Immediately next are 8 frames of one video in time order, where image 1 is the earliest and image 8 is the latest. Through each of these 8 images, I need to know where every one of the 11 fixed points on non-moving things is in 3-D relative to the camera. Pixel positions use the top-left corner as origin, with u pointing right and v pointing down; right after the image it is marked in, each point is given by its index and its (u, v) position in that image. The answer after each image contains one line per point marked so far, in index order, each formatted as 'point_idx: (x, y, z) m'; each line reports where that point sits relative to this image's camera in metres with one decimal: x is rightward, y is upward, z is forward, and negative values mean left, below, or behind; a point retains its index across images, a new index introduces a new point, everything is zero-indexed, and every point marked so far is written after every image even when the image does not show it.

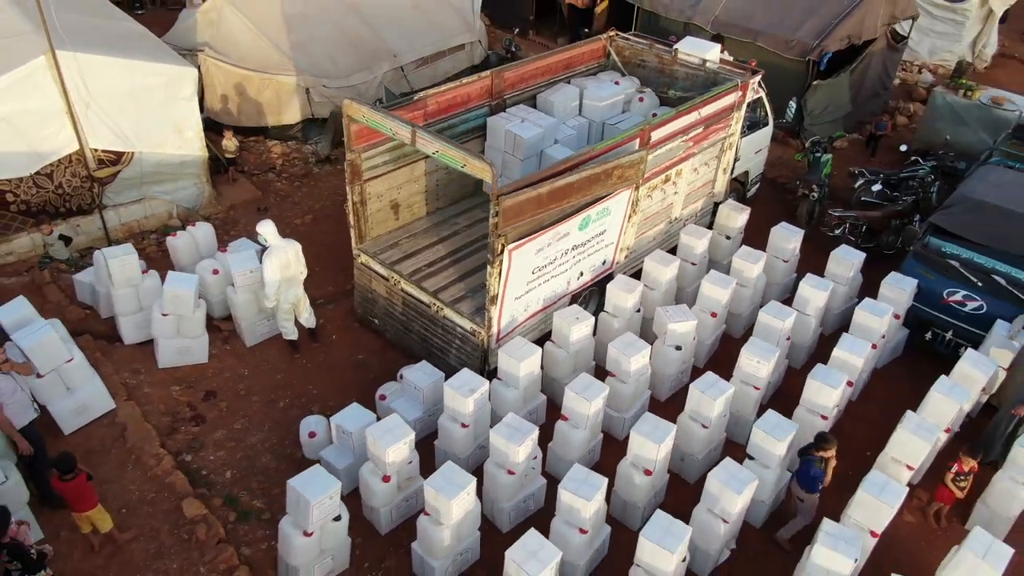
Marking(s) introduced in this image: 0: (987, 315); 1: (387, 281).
0: (+4.2, -0.2, +7.0) m
1: (-1.1, +0.1, +6.8) m
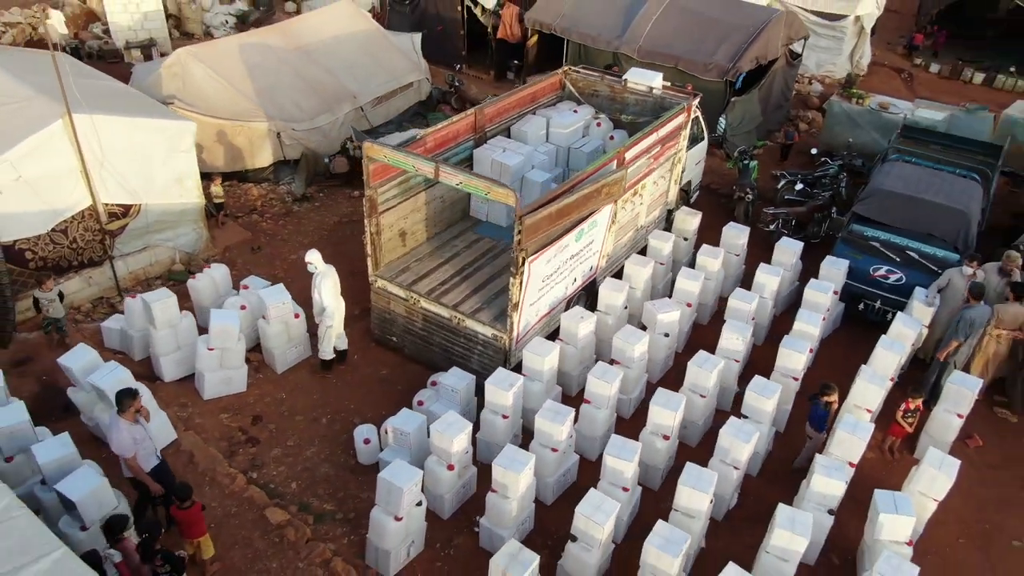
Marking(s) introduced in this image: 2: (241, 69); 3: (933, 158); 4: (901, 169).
0: (+4.3, 0.0, +8.4) m
1: (-1.1, -0.1, +7.6) m
2: (-4.1, +3.3, +11.5) m
3: (+5.5, +1.7, +10.1) m
4: (+4.7, +1.4, +9.3) m
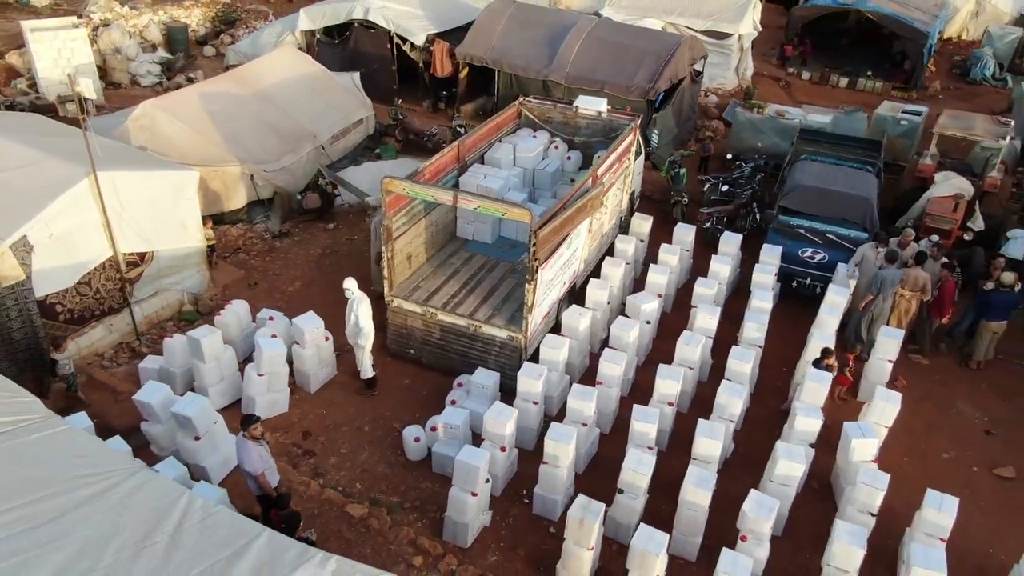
0: (+4.1, +0.3, +10.2) m
1: (-1.0, -0.3, +8.6) m
2: (-4.8, +2.7, +12.1) m
3: (+5.0, +2.0, +12.0) m
4: (+4.3, +1.7, +11.1) m
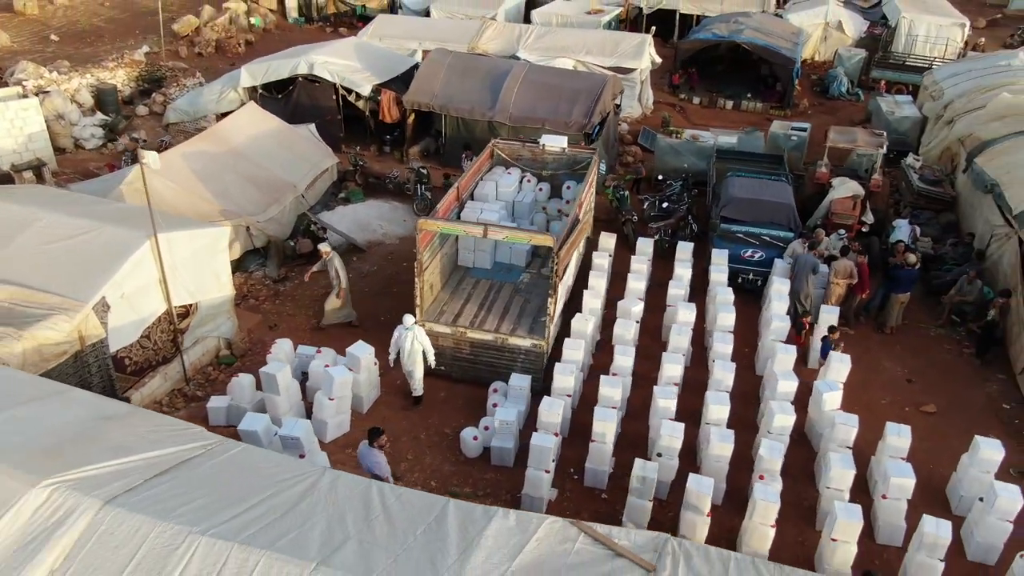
0: (+4.0, +0.5, +12.3) m
1: (-0.7, -0.6, +9.9) m
2: (-5.3, +1.9, +12.8) m
3: (+4.4, +2.1, +14.3) m
4: (+3.9, +1.8, +13.2) m
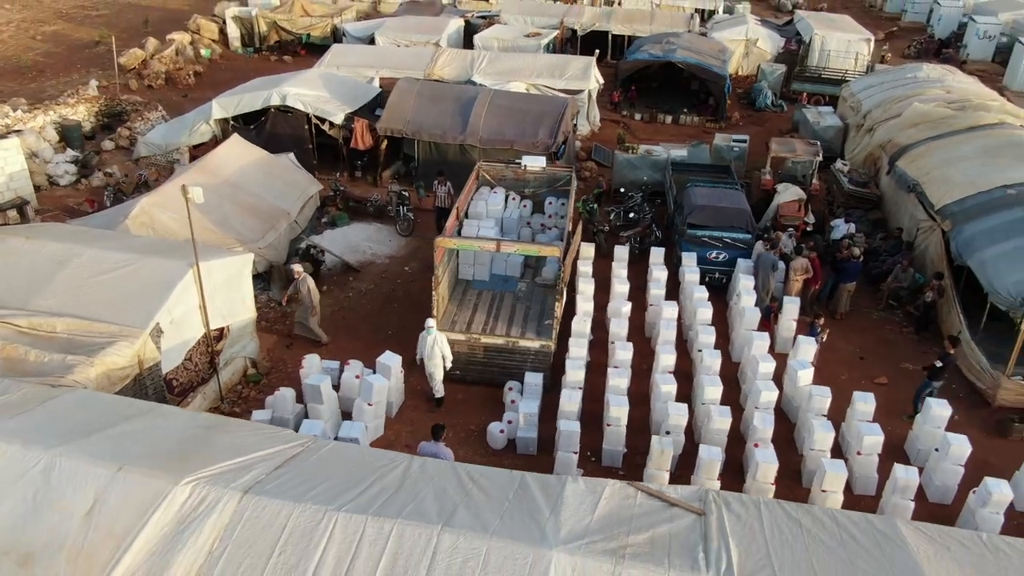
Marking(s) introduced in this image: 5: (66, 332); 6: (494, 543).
0: (+3.8, +0.5, +13.7) m
1: (-0.6, -0.7, +10.9) m
2: (-5.6, +1.4, +13.4) m
3: (+3.9, +2.2, +15.8) m
4: (+3.6, +1.8, +14.7) m
5: (-5.1, -0.5, +8.9) m
6: (-0.1, -1.9, +5.7) m
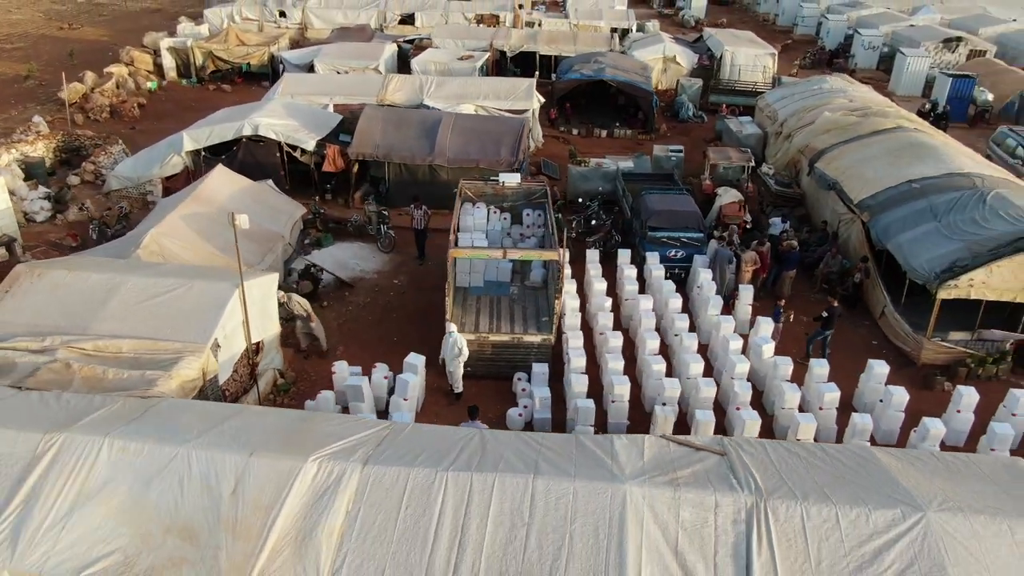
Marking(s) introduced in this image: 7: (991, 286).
0: (+3.5, +0.6, +15.6) m
1: (-0.5, -0.8, +12.3) m
2: (-5.9, +1.0, +14.3) m
3: (+3.2, +2.2, +17.7) m
4: (+3.0, +1.9, +16.5) m
5: (-4.8, -0.8, +9.8) m
6: (+0.6, -1.8, +7.1) m
7: (+7.9, 0.0, +12.8) m
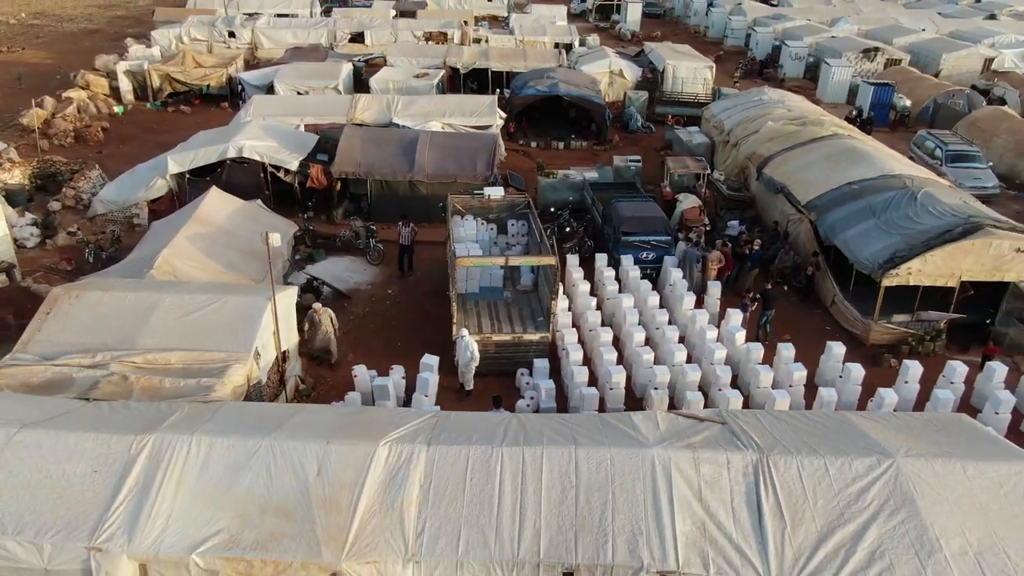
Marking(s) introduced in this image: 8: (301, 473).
0: (+3.2, +0.7, +17.1) m
1: (-0.5, -0.9, +13.5) m
2: (-6.0, +0.7, +15.0) m
3: (+2.7, +2.2, +19.2) m
4: (+2.6, +1.9, +18.0) m
5: (-4.6, -1.0, +10.7) m
6: (+1.1, -1.8, +8.4) m
7: (+7.8, +0.3, +14.7) m
8: (-2.2, -1.9, +8.1) m
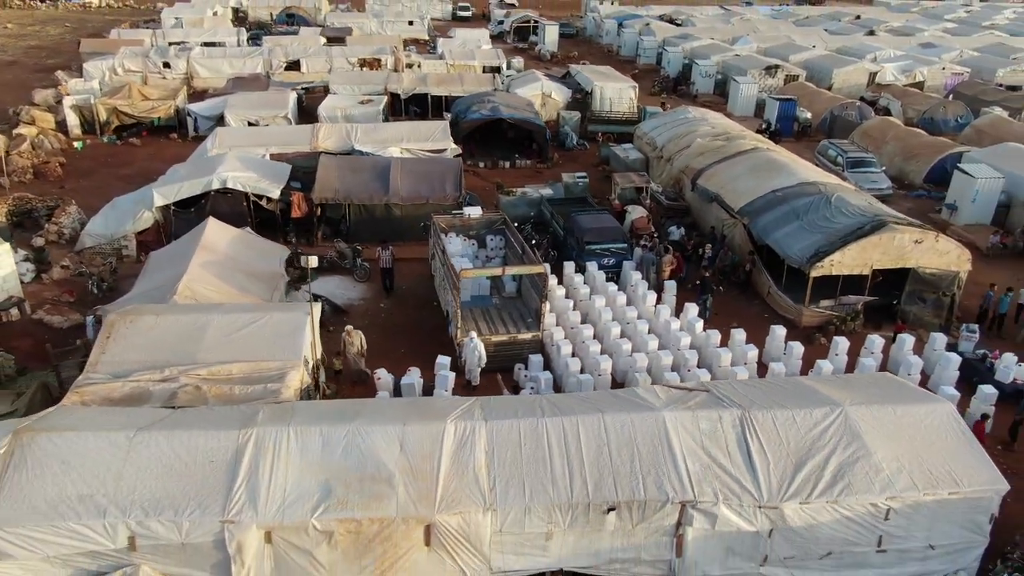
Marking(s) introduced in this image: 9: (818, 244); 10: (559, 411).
0: (+2.6, +0.6, +19.5) m
1: (-0.5, -1.0, +15.4) m
2: (-6.3, +0.2, +16.4) m
3: (+1.8, +2.1, +21.5) m
4: (+1.9, +1.9, +20.4) m
5: (-4.3, -1.3, +12.2) m
6: (+1.6, -1.7, +10.6) m
7: (+7.5, +0.5, +17.6) m
8: (-1.6, -2.1, +9.9) m
9: (+7.1, +1.0, +18.0) m
10: (+0.6, -1.7, +10.7) m
